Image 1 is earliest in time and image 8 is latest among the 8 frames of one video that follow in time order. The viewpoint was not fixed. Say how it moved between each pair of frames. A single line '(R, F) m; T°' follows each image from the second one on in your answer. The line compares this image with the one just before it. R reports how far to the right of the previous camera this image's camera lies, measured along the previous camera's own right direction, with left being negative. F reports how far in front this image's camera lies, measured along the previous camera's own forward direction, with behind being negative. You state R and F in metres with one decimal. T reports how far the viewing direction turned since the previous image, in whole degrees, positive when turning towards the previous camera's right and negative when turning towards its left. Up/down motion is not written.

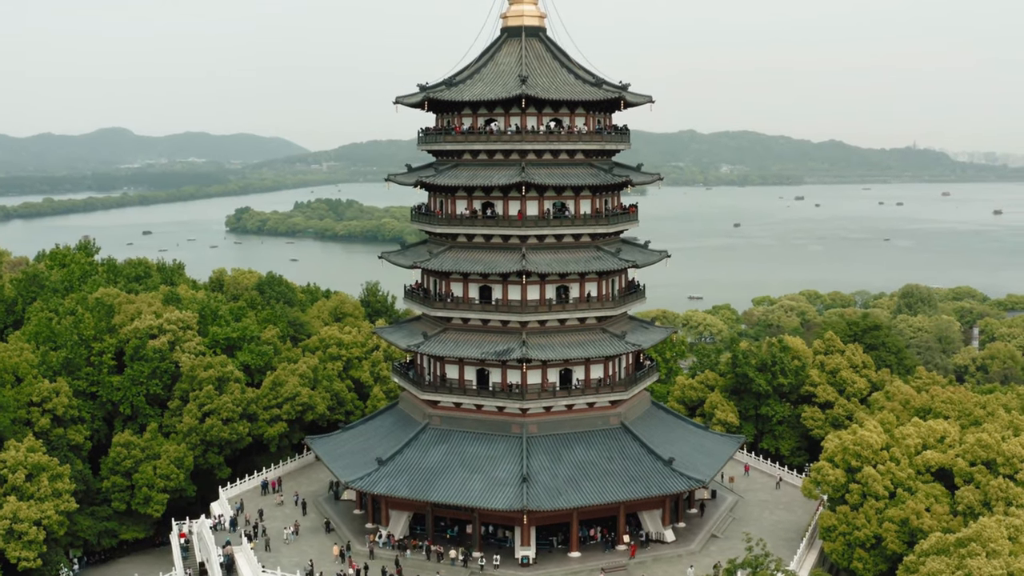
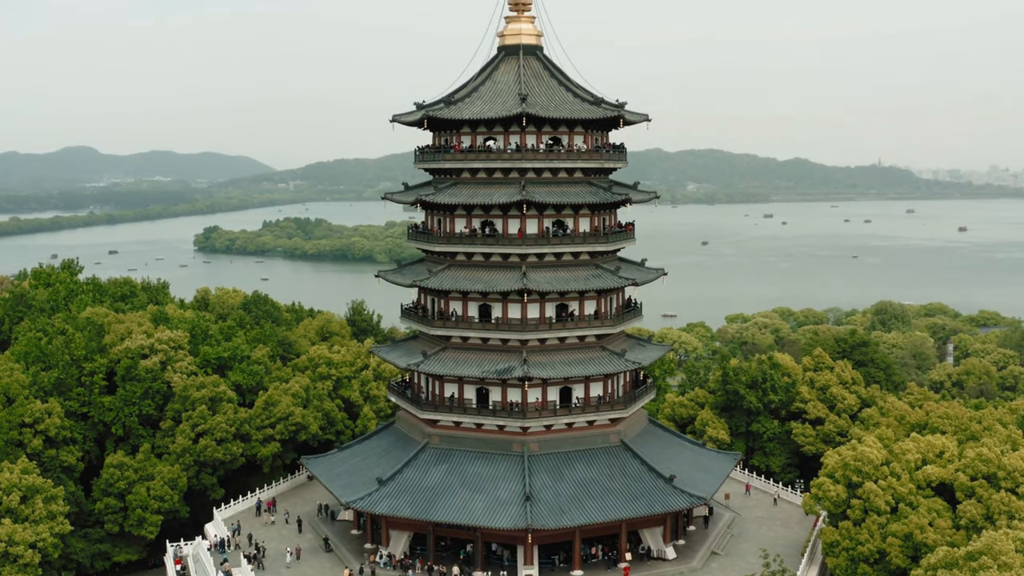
(-0.7, 0.0) m; +1°
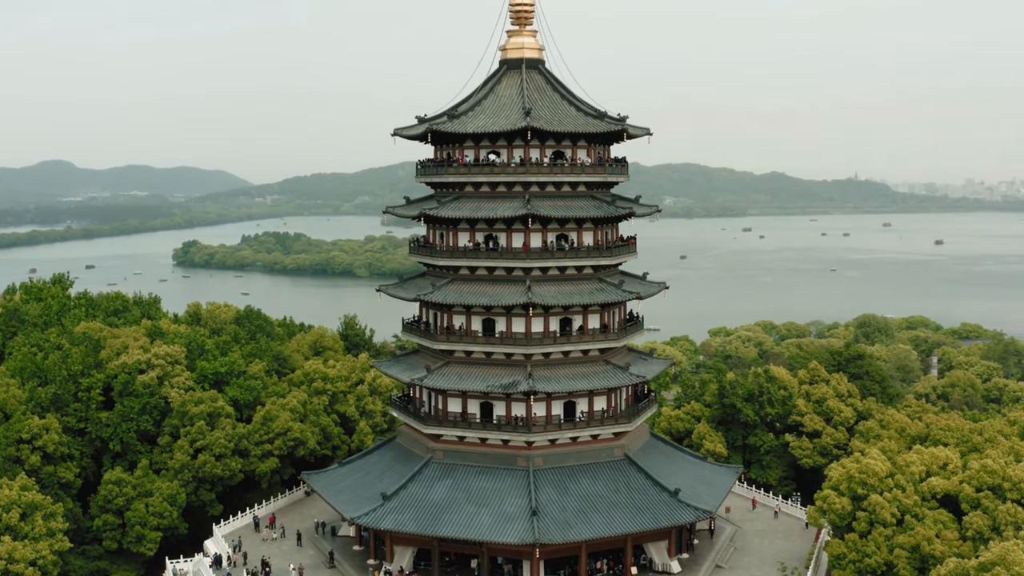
(-0.6, 0.0) m; +1°
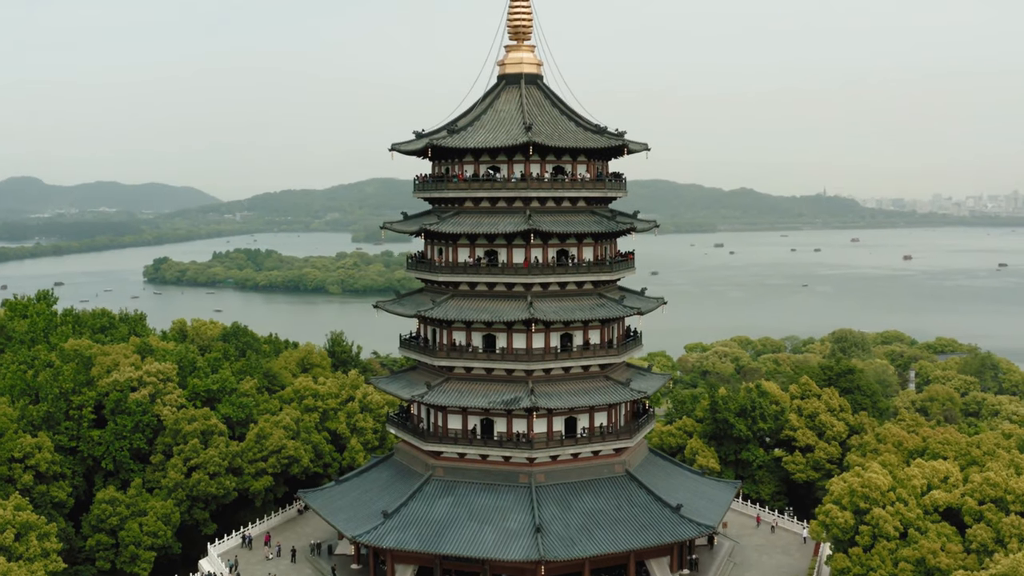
(-0.7, 0.0) m; +1°
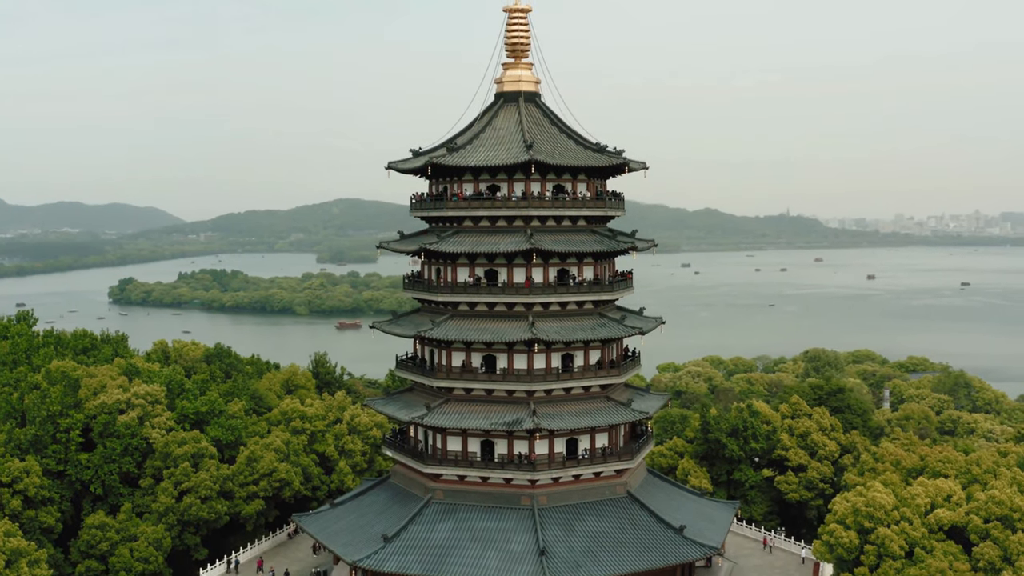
(-0.8, +0.2) m; +2°
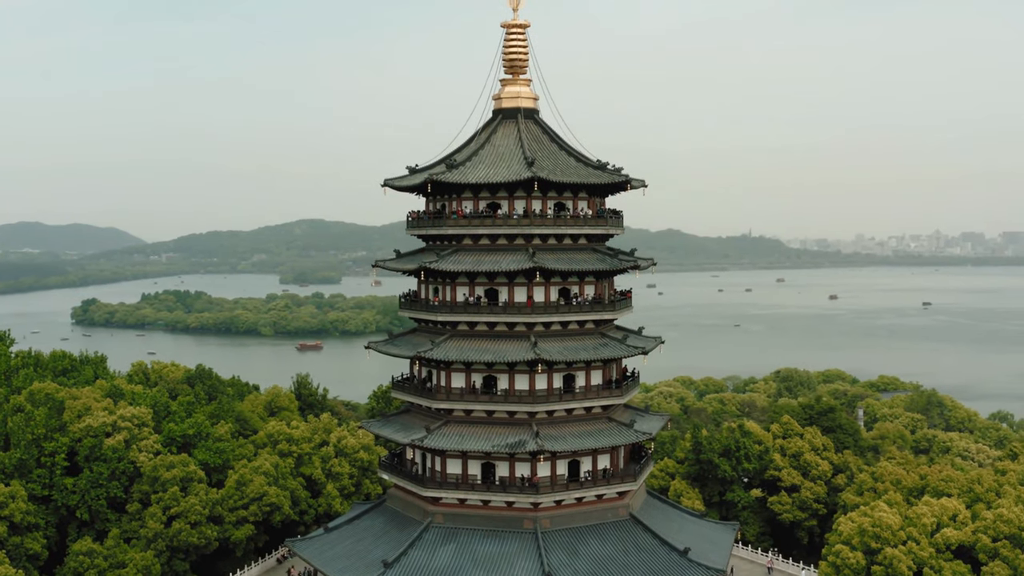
(-0.9, +0.4) m; +2°
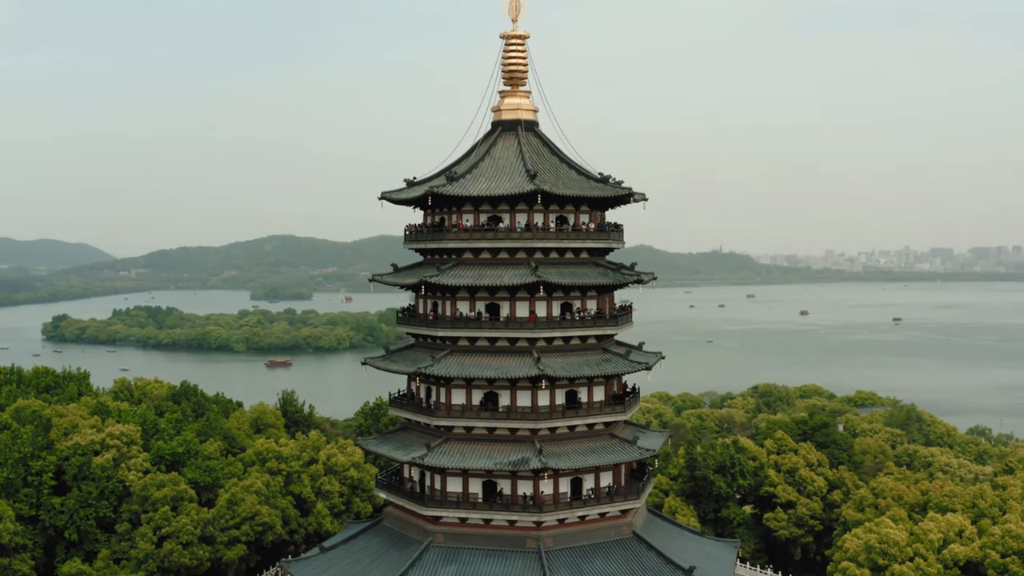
(-0.7, +0.4) m; +1°
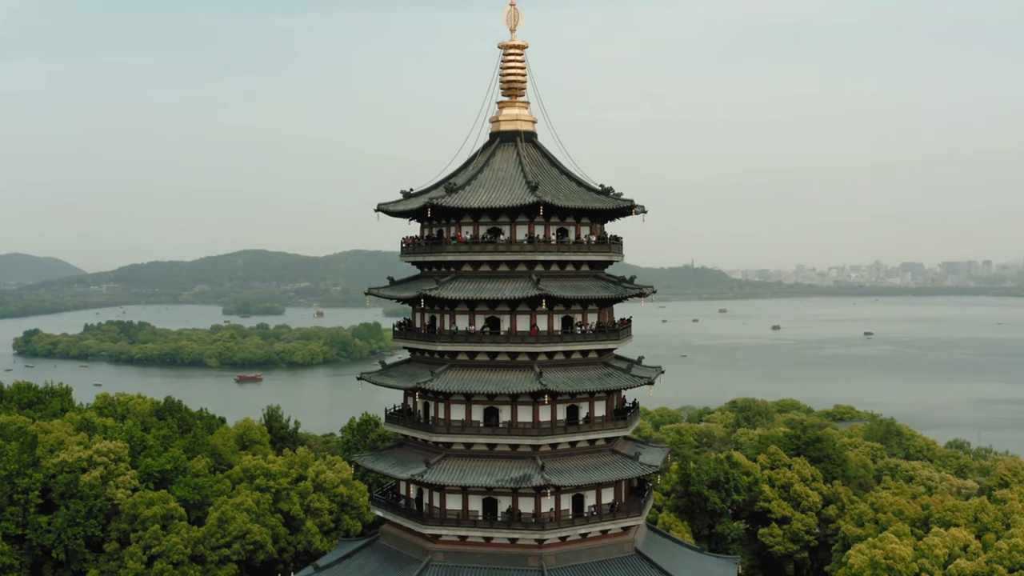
(-0.7, +0.4) m; +1°
